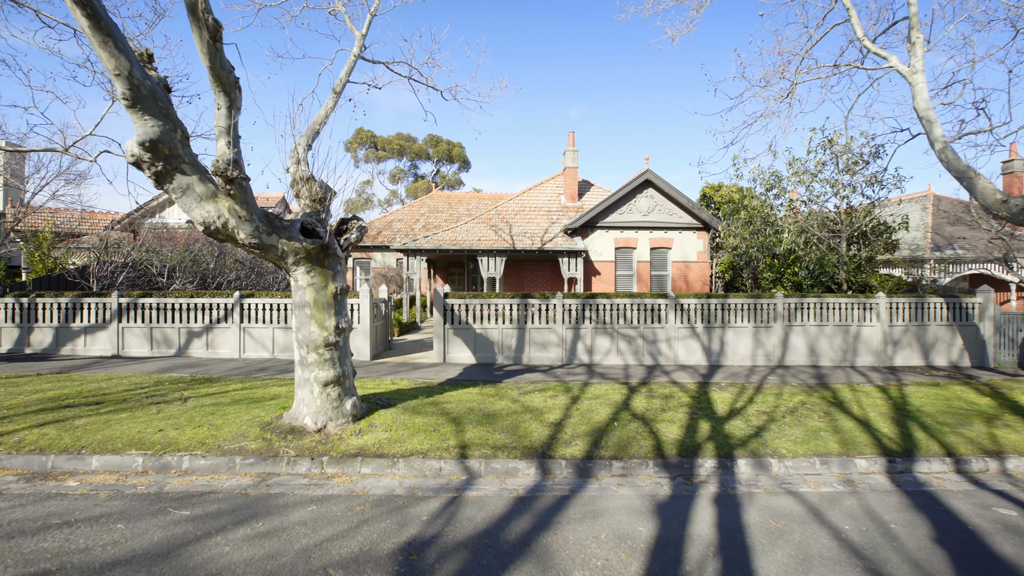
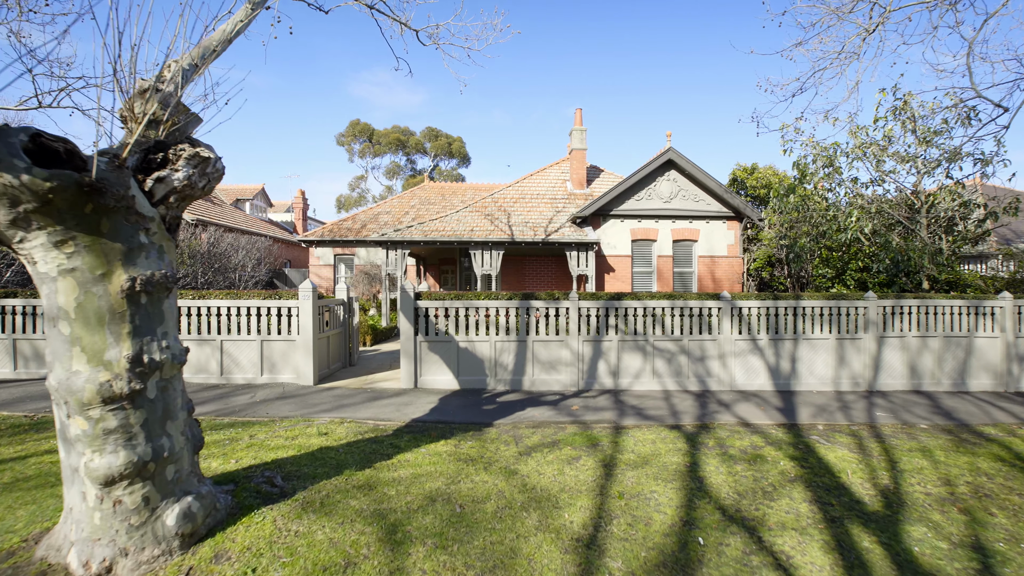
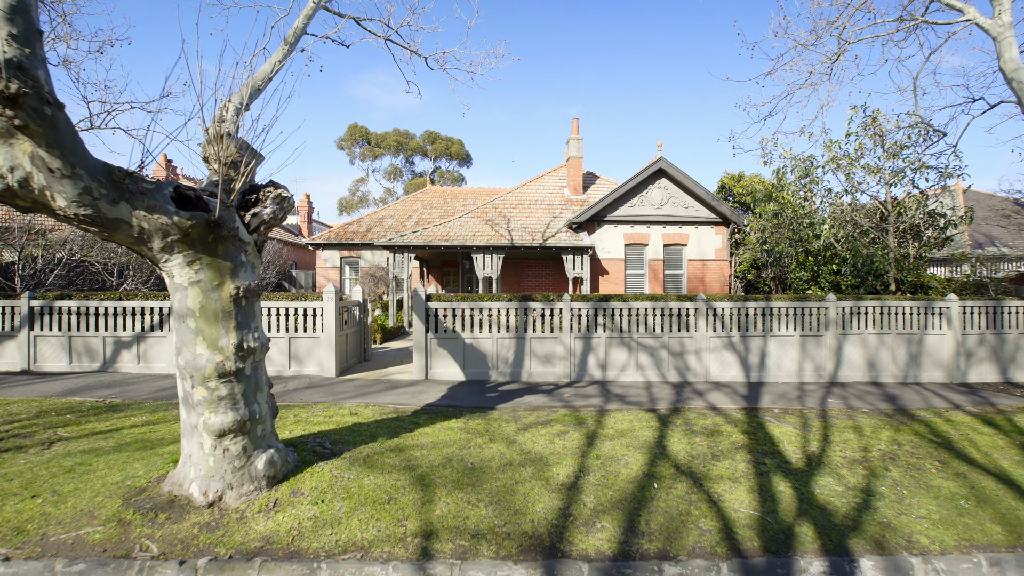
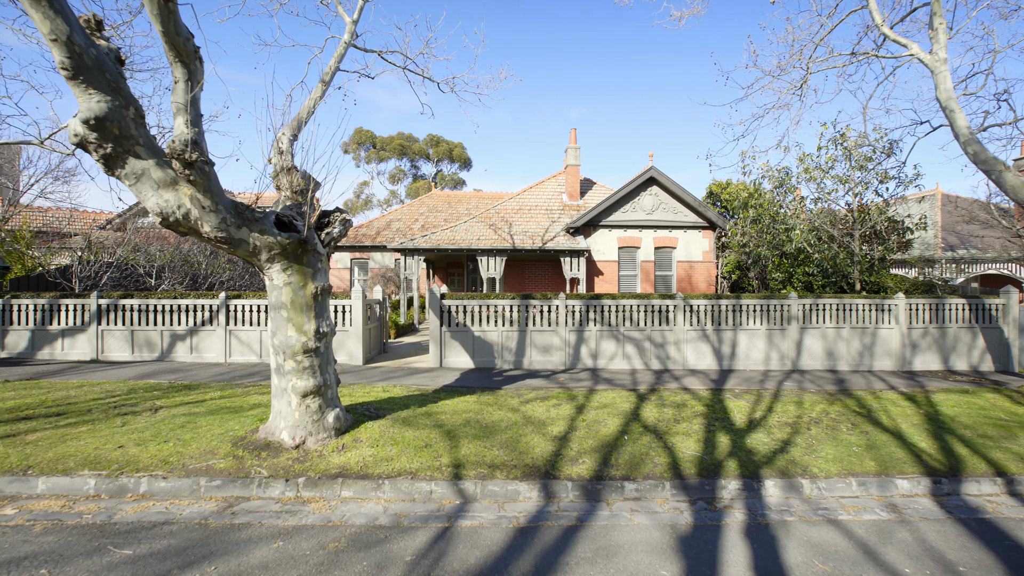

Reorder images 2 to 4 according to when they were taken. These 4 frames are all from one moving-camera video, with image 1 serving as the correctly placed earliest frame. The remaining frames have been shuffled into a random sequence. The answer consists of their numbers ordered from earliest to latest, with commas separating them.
4, 3, 2
